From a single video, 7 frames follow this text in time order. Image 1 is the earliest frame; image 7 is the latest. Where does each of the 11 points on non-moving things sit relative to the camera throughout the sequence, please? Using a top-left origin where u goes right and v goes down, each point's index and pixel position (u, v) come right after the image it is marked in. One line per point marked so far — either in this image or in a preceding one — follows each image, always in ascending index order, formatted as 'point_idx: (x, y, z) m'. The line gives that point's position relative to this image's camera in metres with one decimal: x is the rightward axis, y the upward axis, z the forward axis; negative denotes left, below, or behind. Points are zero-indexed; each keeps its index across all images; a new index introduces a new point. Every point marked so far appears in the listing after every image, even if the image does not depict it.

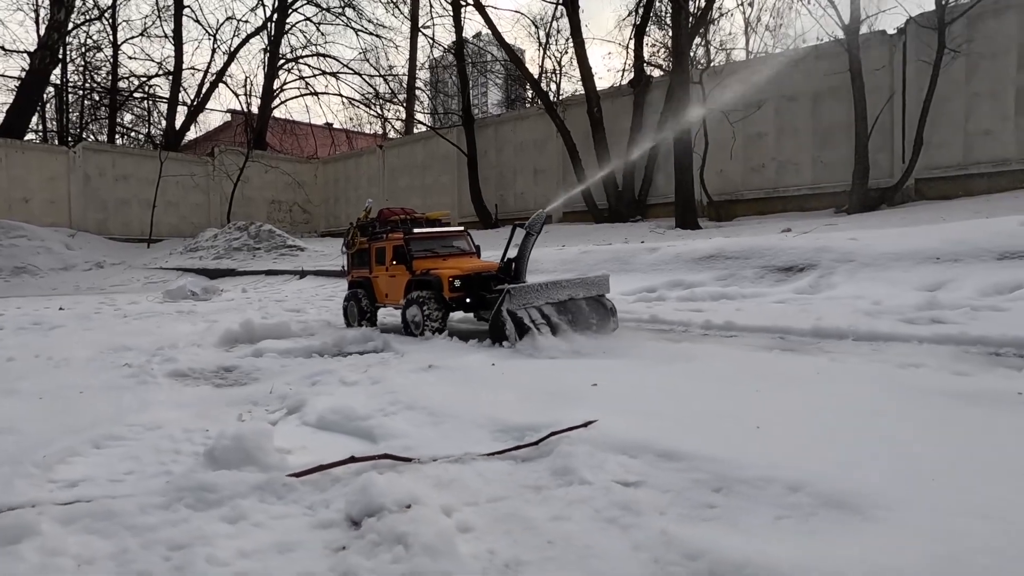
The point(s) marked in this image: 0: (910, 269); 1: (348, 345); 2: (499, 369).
0: (+7.0, +0.3, +9.4) m
1: (-2.1, -0.7, +6.8) m
2: (-0.2, -0.8, +4.8) m
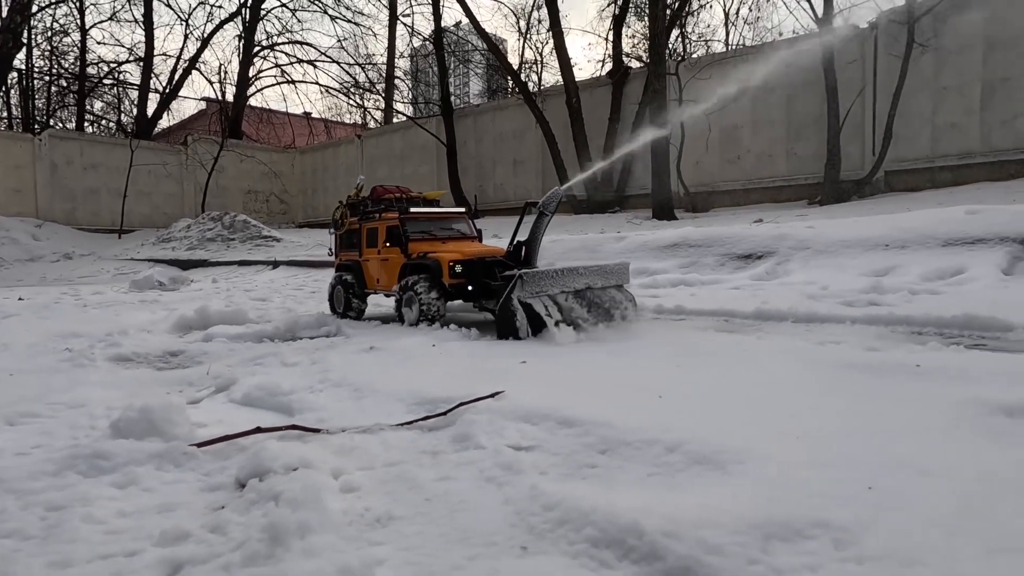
0: (+6.3, +0.6, +9.6) m
1: (-2.7, -0.5, +6.8) m
2: (-0.7, -0.6, +4.8) m
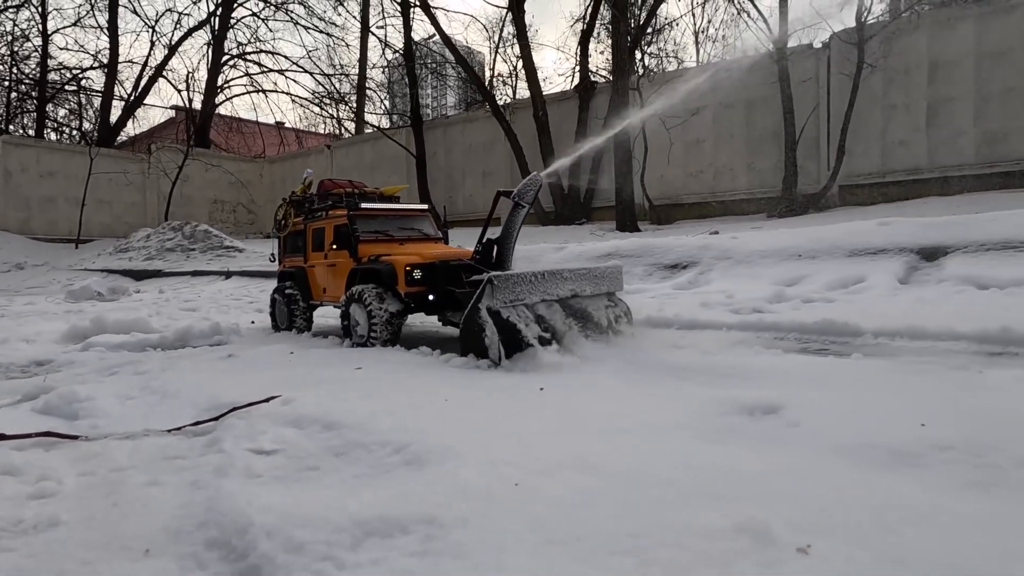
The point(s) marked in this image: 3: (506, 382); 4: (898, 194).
0: (+4.8, +0.4, +9.9) m
1: (-4.0, -0.6, +6.6) m
2: (-2.0, -0.7, +4.8) m
3: (-0.1, -0.7, +4.0) m
4: (+10.5, +2.7, +14.5) m
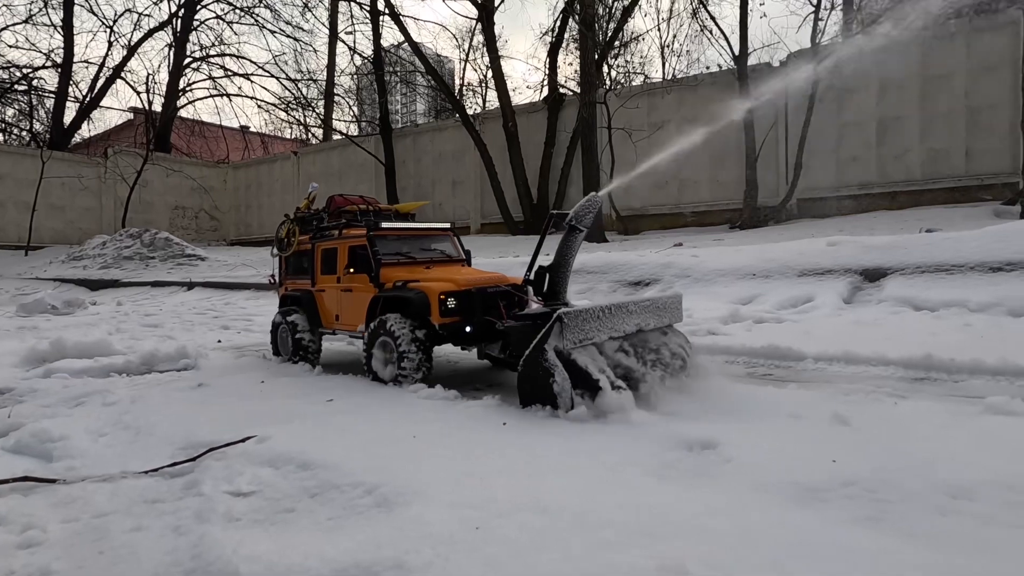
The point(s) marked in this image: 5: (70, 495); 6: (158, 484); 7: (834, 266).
0: (+4.2, +0.1, +10.4) m
1: (-4.4, -0.9, +6.6) m
2: (-2.3, -0.9, +4.8) m
3: (-0.4, -1.0, +4.2) m
4: (+9.6, +2.3, +15.3) m
5: (-2.3, -1.0, +2.7) m
6: (-2.0, -1.1, +3.0) m
7: (+5.8, +0.4, +9.7) m
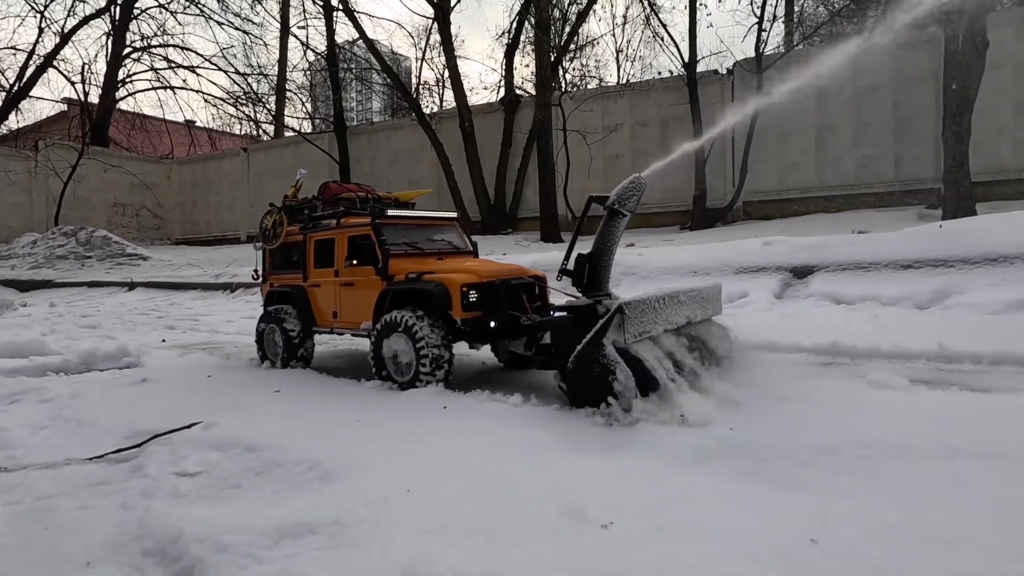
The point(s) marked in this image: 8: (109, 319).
0: (+3.3, +0.1, +10.9) m
1: (-5.0, -0.9, +6.5) m
2: (-2.8, -0.9, +4.9) m
3: (-0.8, -0.9, +4.4) m
4: (+8.3, +2.3, +16.2) m
5: (-2.6, -1.0, +2.8) m
6: (-2.4, -1.0, +3.1) m
7: (+4.9, +0.5, +10.4) m
8: (-10.2, -0.8, +13.6) m
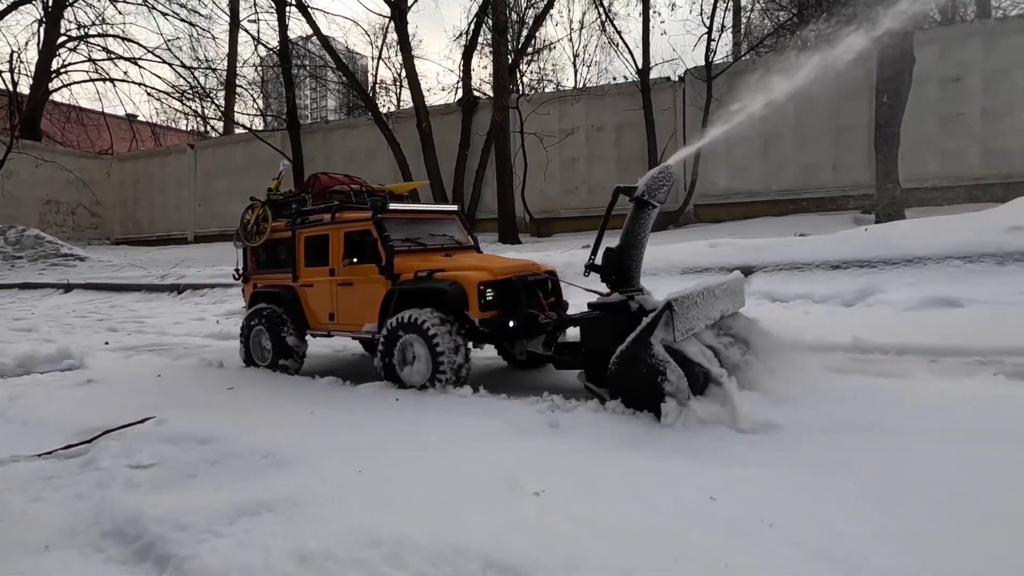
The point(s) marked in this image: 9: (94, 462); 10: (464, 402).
0: (+2.4, +0.1, +11.3) m
1: (-5.6, -0.9, +6.3) m
2: (-3.2, -0.9, +4.8) m
3: (-1.2, -0.9, +4.5) m
4: (+6.9, +2.3, +17.0) m
5: (-2.9, -1.0, +2.7) m
6: (-2.7, -1.0, +3.1) m
7: (+4.0, +0.5, +10.9) m
8: (-11.3, -0.8, +13.0) m
9: (-2.4, -1.0, +3.1) m
10: (-0.3, -1.0, +4.5) m
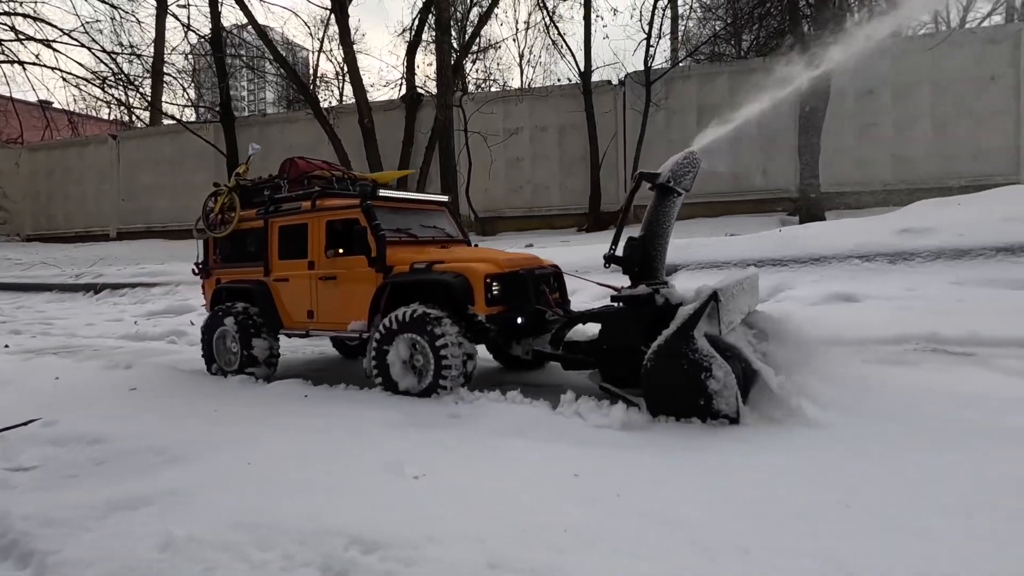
0: (+1.0, +0.2, +11.6) m
1: (-6.4, -0.9, +5.8) m
2: (-3.9, -0.9, +4.6) m
3: (-1.9, -0.9, +4.5) m
4: (+5.0, +2.4, +17.7) m
5: (-3.4, -1.0, +2.6) m
6: (-3.2, -1.0, +2.9) m
7: (+2.7, +0.5, +11.3) m
8: (-12.8, -0.8, +11.9) m
9: (-3.0, -1.0, +2.9) m
10: (-1.0, -0.9, +4.5) m
